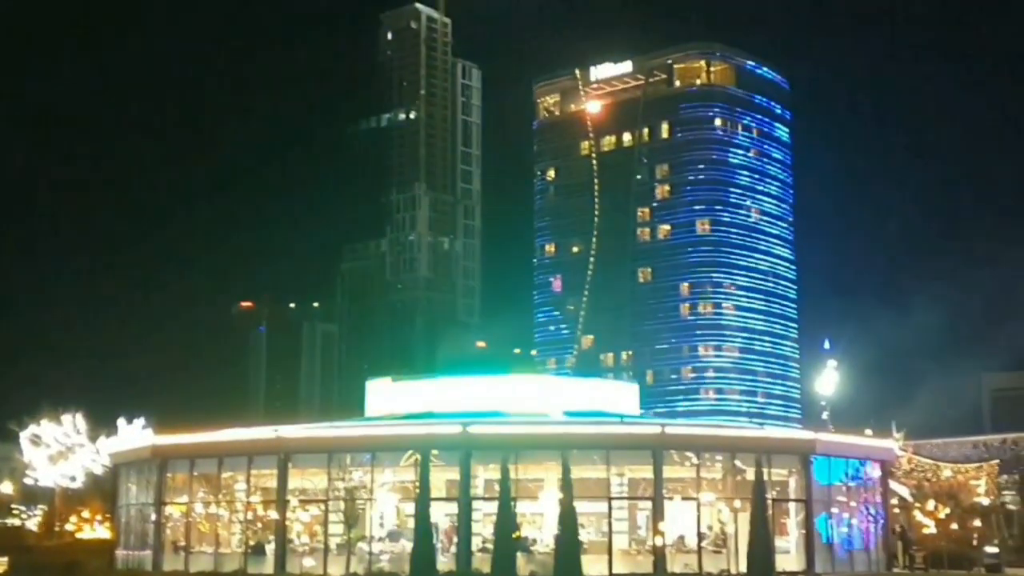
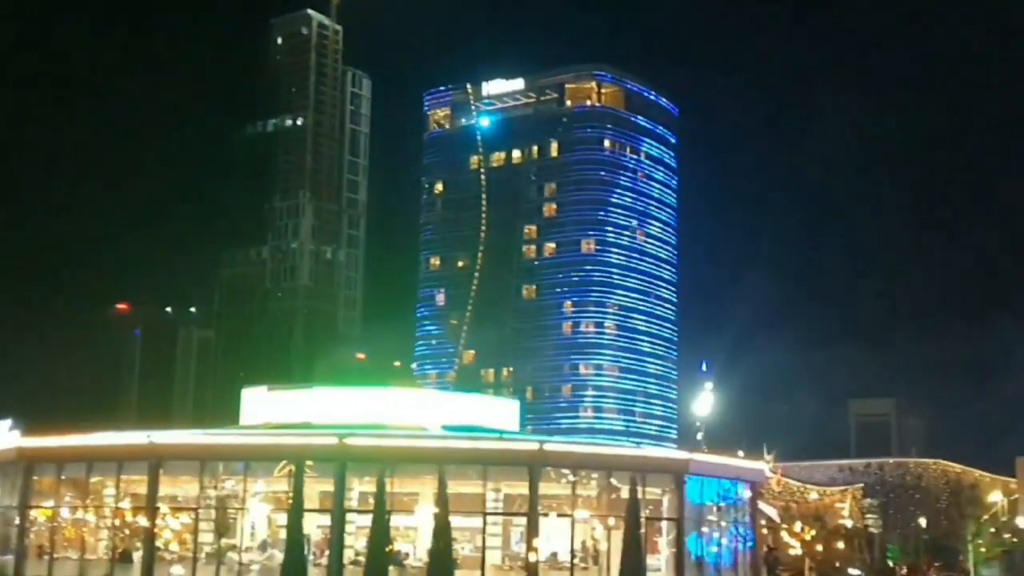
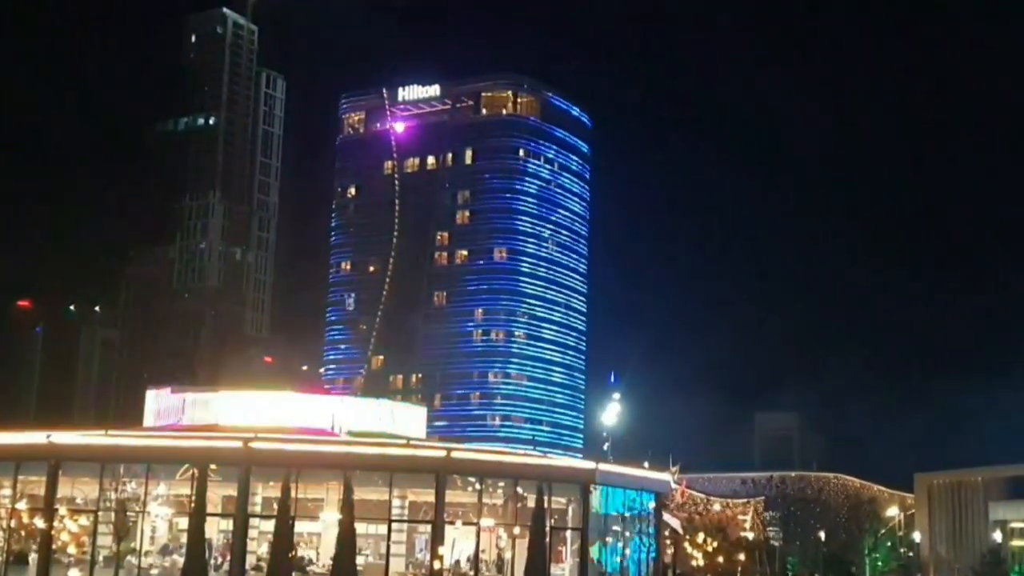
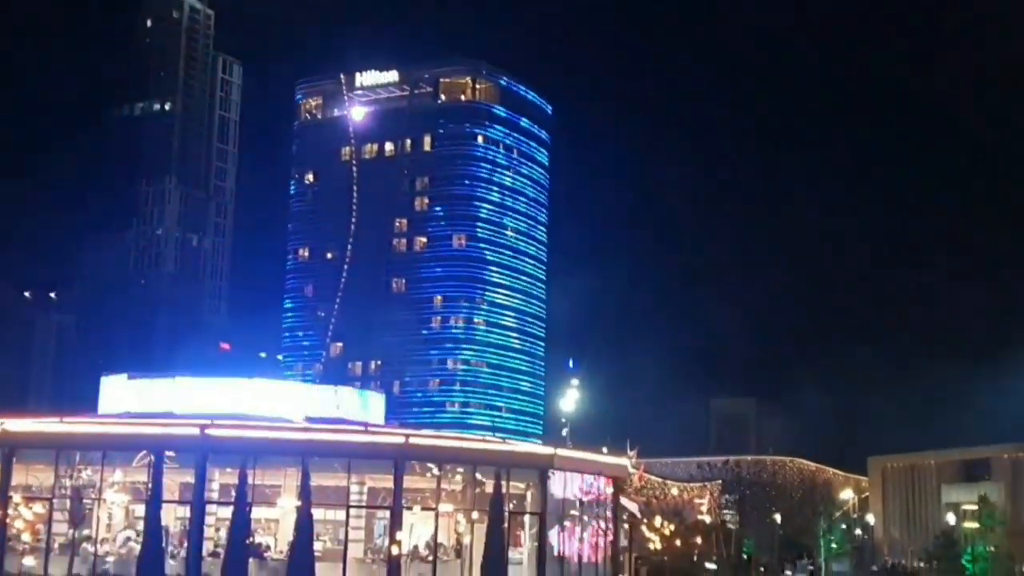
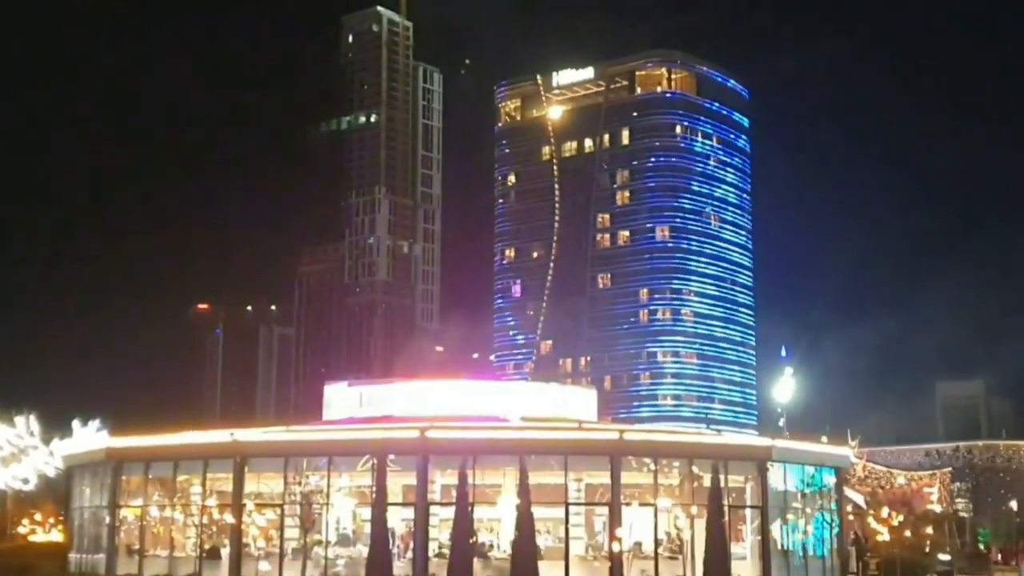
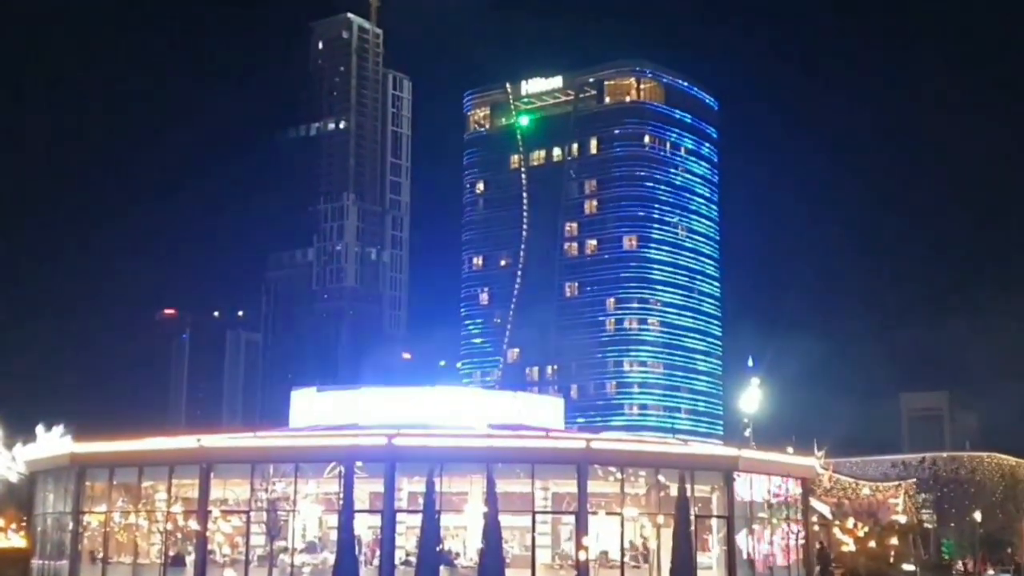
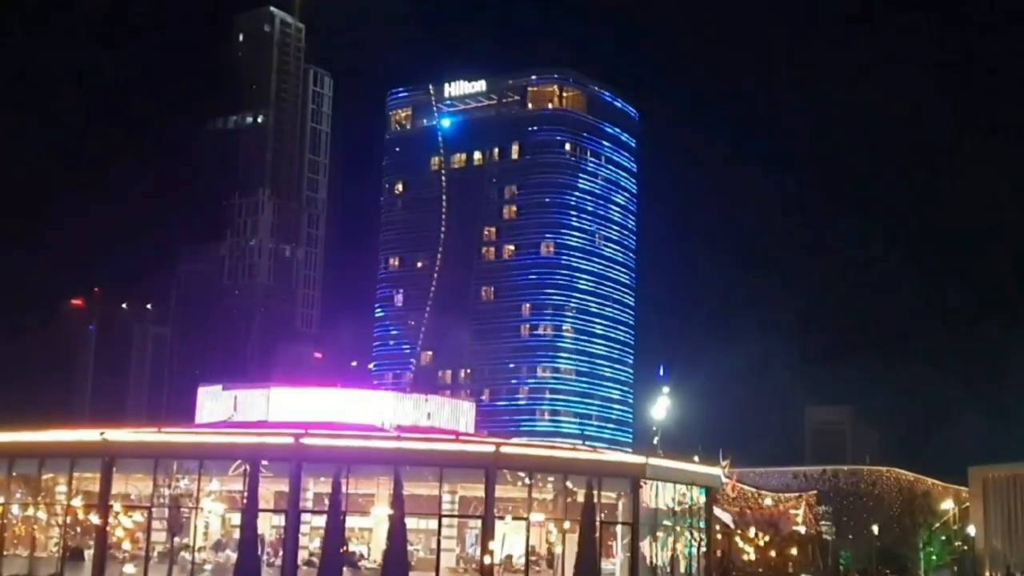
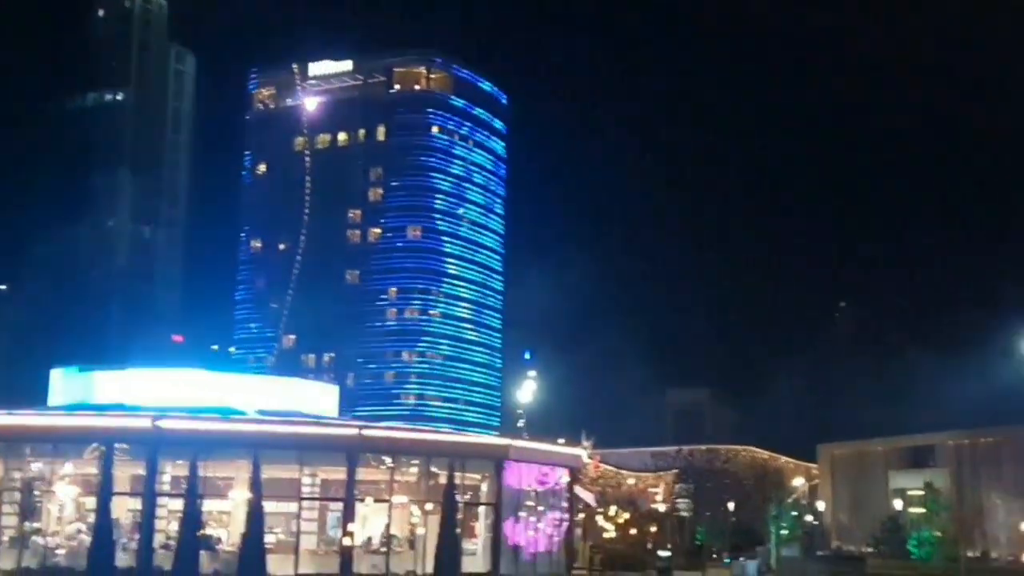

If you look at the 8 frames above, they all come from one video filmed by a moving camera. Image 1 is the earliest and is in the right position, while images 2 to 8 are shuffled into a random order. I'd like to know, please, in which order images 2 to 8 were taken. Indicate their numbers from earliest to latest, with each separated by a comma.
5, 6, 2, 7, 3, 4, 8
